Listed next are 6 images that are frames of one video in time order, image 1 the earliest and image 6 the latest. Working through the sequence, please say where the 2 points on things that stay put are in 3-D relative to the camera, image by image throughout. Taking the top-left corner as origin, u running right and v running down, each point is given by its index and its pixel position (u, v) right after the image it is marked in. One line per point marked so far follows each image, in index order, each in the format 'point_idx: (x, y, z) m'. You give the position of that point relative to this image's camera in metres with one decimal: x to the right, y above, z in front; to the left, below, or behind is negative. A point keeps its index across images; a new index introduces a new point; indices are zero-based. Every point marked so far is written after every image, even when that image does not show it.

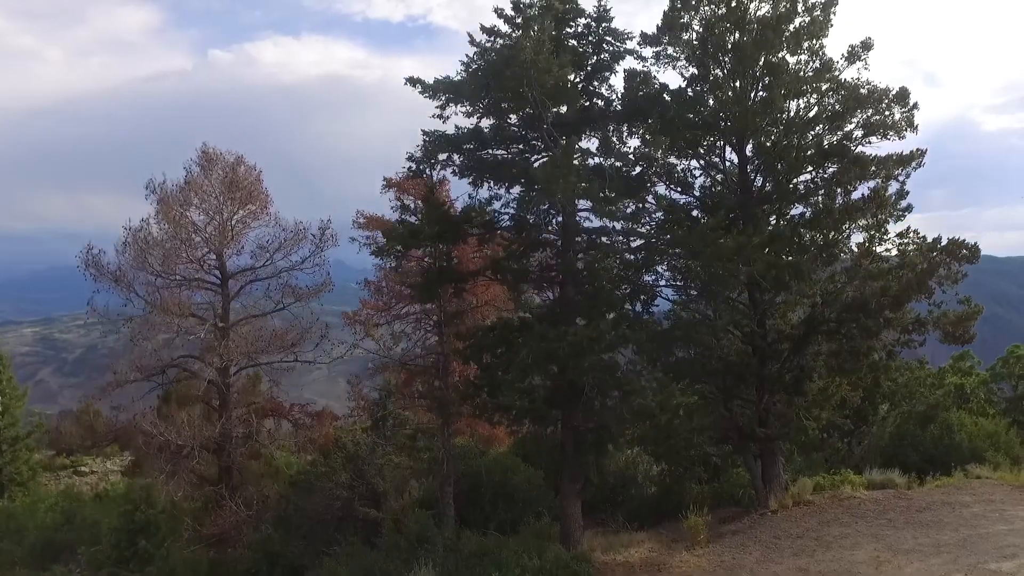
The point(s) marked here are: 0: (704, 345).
0: (+2.5, -0.8, +9.3) m
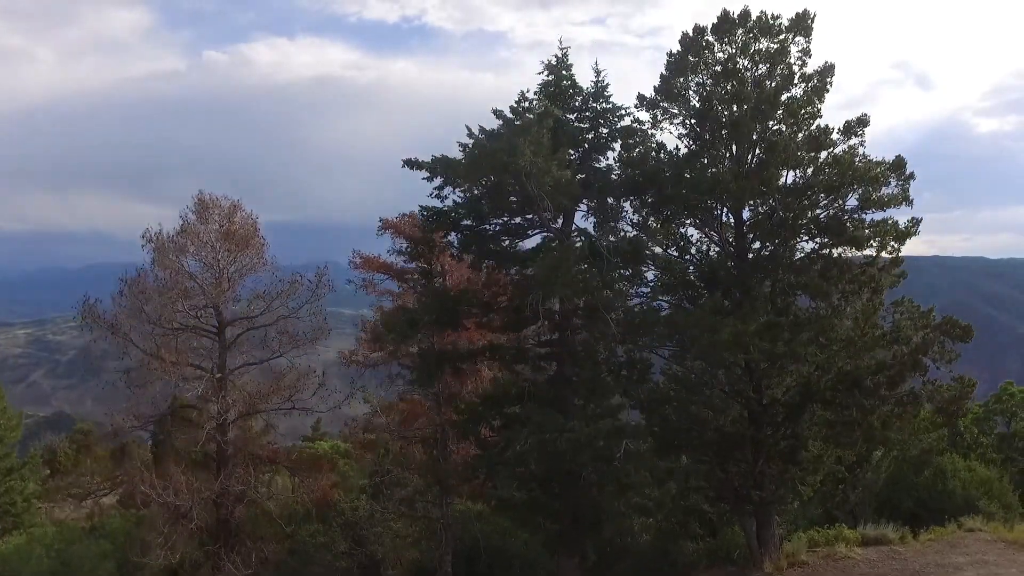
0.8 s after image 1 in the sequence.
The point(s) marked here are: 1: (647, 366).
0: (+2.4, -1.7, +9.4) m
1: (+1.9, -1.1, +10.1) m
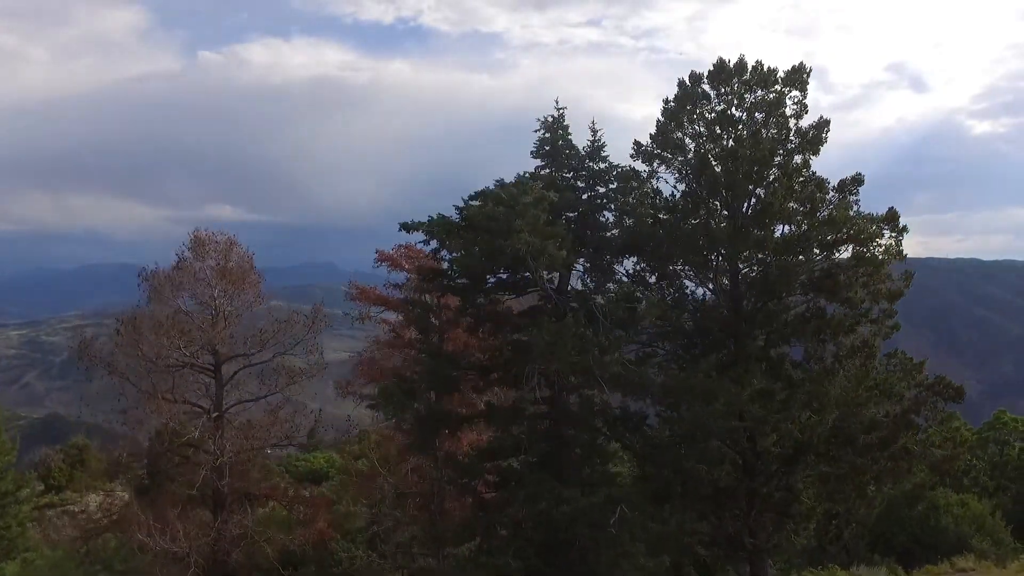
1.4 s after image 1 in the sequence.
0: (+2.4, -2.4, +9.4) m
1: (+1.8, -1.8, +10.1) m
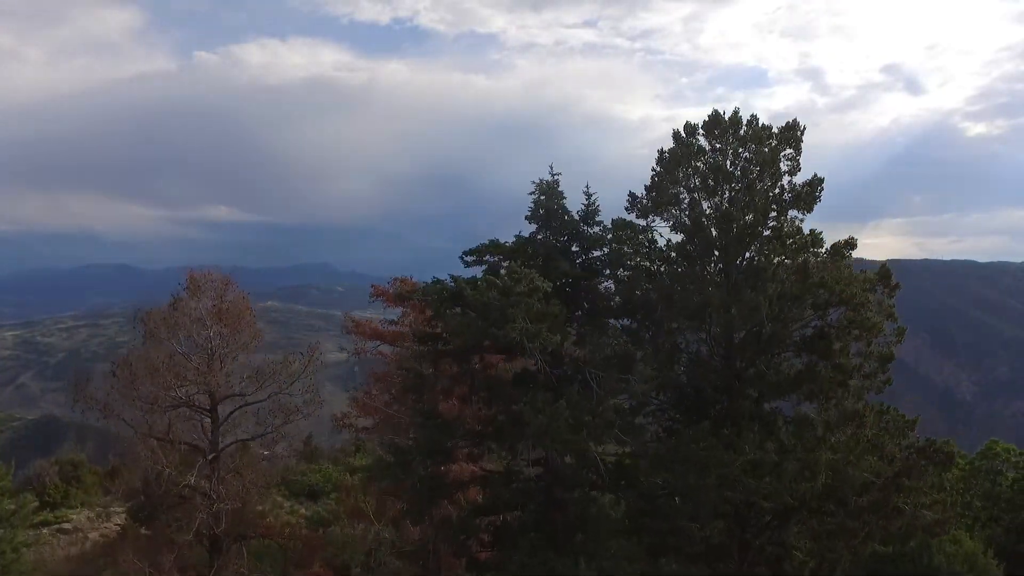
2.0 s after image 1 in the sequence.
0: (+2.3, -3.1, +9.5) m
1: (+1.7, -2.6, +10.2) m
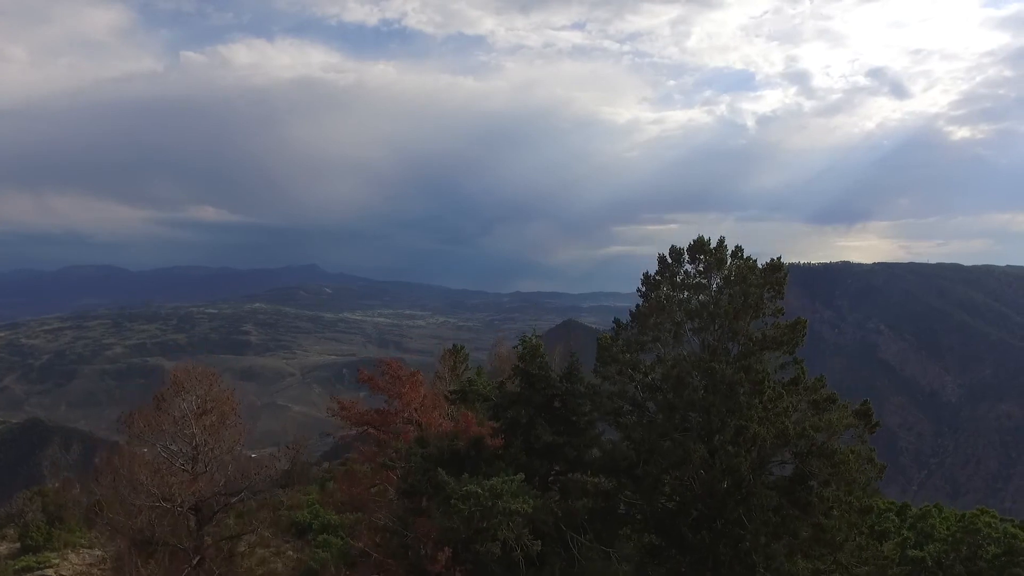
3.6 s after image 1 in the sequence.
0: (+3.0, -2.8, +8.8) m
1: (+2.4, -2.2, +9.5) m
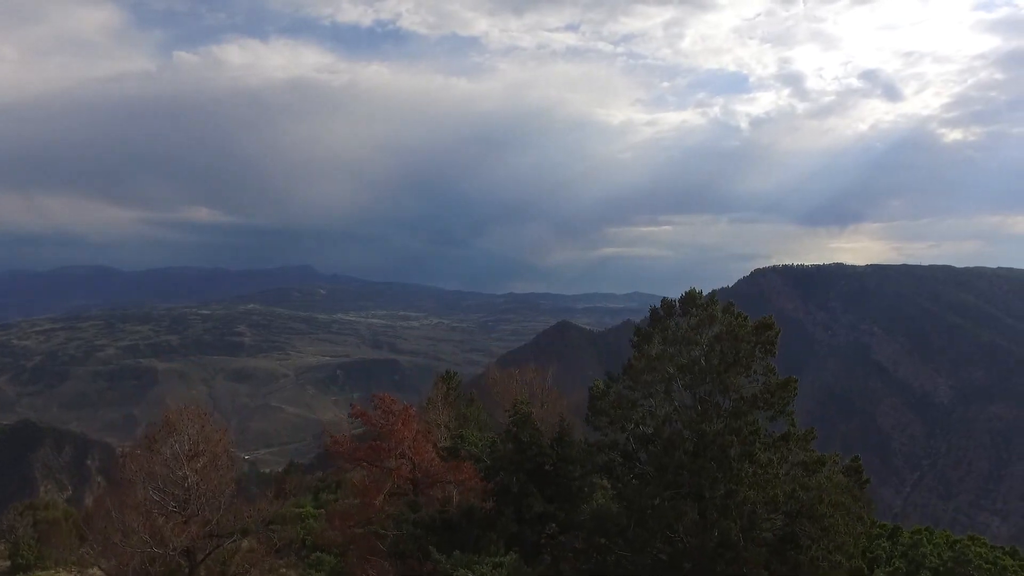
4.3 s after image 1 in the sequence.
0: (+3.3, -2.8, +9.1) m
1: (+2.7, -2.2, +9.8) m
